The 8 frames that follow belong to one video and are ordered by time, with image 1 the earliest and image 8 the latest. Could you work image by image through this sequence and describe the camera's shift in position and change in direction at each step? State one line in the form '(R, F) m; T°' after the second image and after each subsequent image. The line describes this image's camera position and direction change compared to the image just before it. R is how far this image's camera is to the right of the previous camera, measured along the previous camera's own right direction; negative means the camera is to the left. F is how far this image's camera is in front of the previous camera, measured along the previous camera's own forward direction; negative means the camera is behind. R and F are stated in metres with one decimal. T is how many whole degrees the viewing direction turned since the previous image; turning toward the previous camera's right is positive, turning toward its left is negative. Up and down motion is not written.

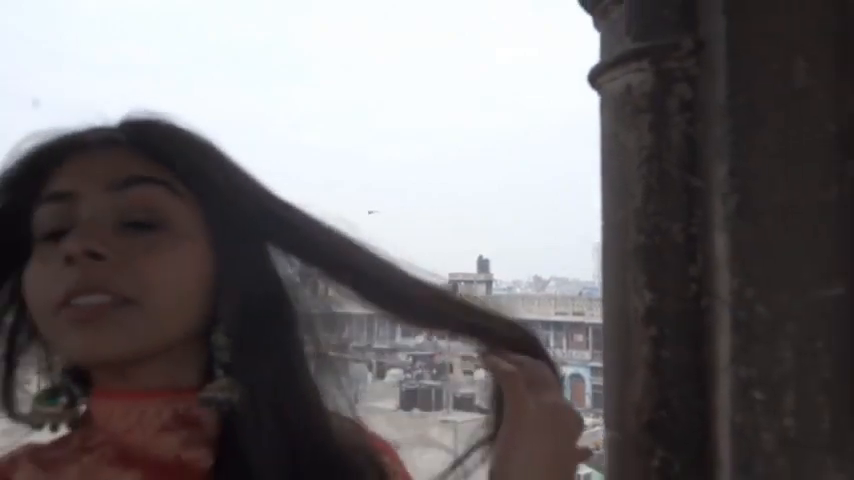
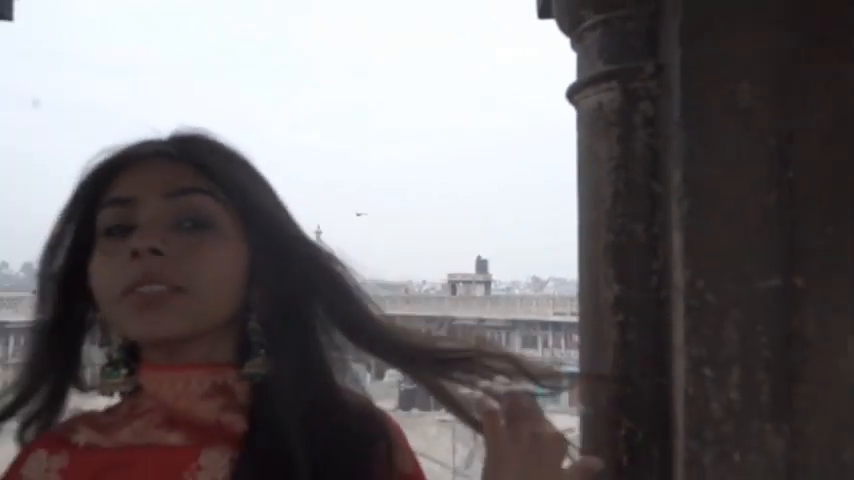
(0.0, -0.1) m; 0°
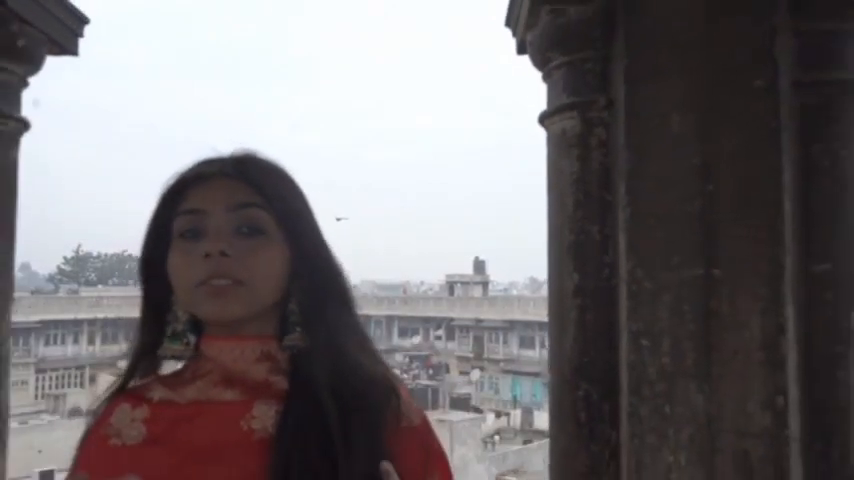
(0.0, -0.2) m; 0°
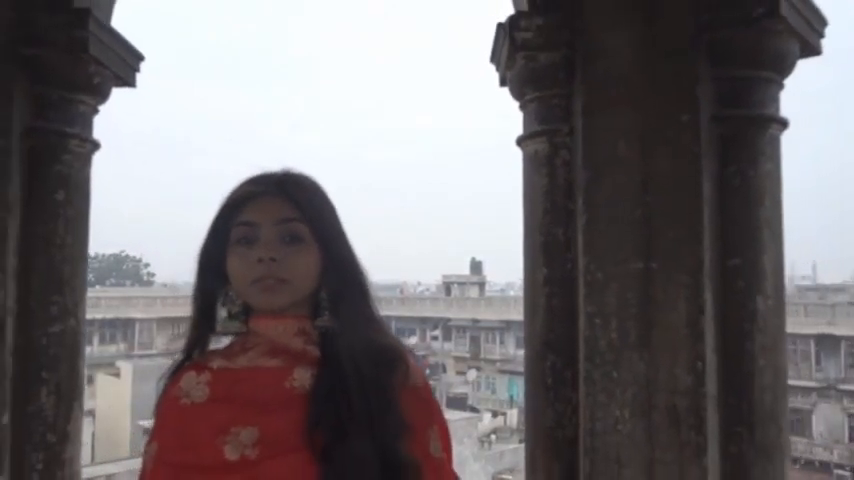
(0.0, -0.3) m; 0°
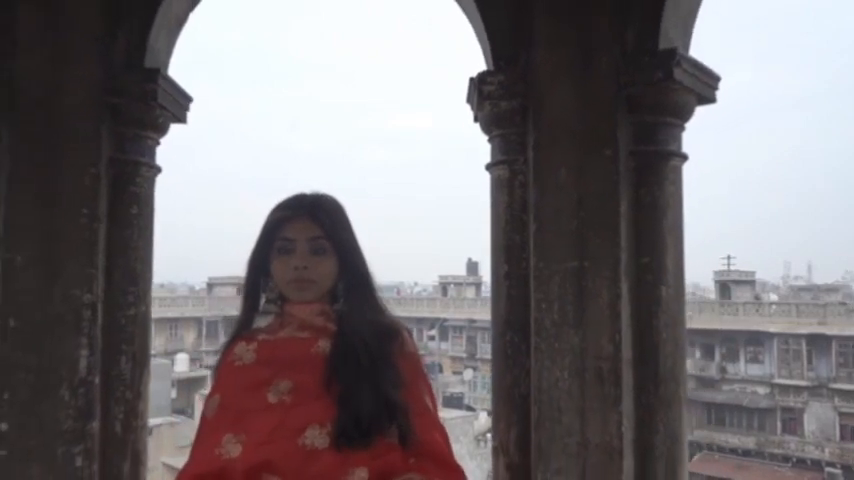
(0.0, -0.5) m; 0°
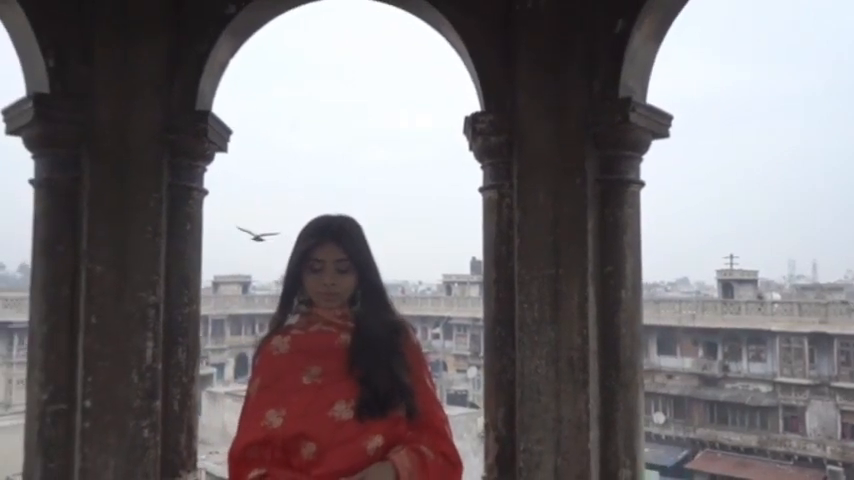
(0.0, -0.4) m; 0°
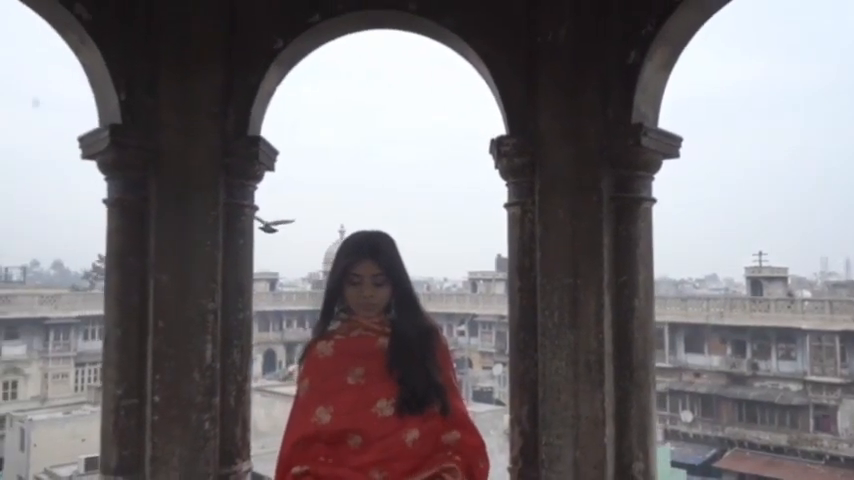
(0.0, -0.2) m; -2°
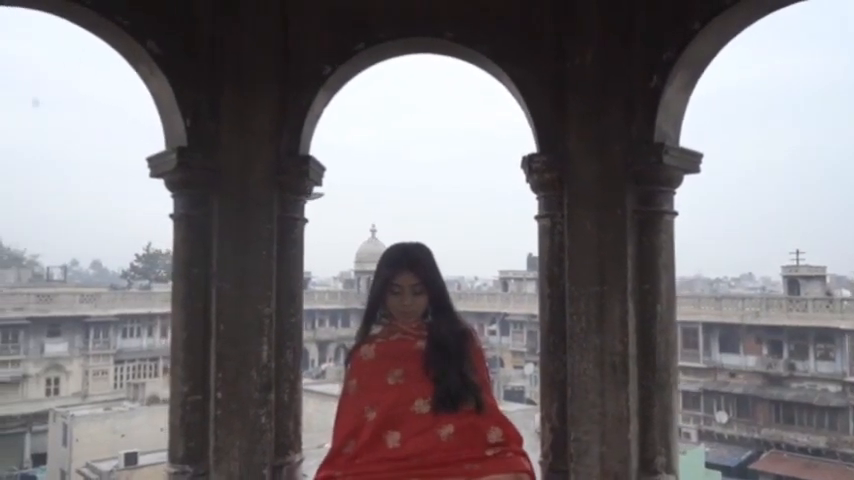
(0.0, -0.2) m; -2°
